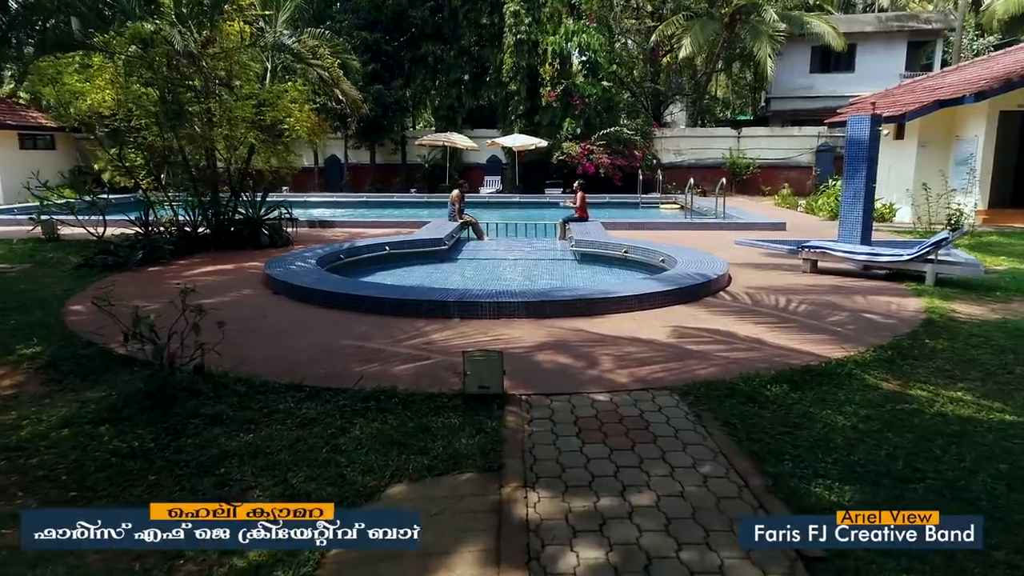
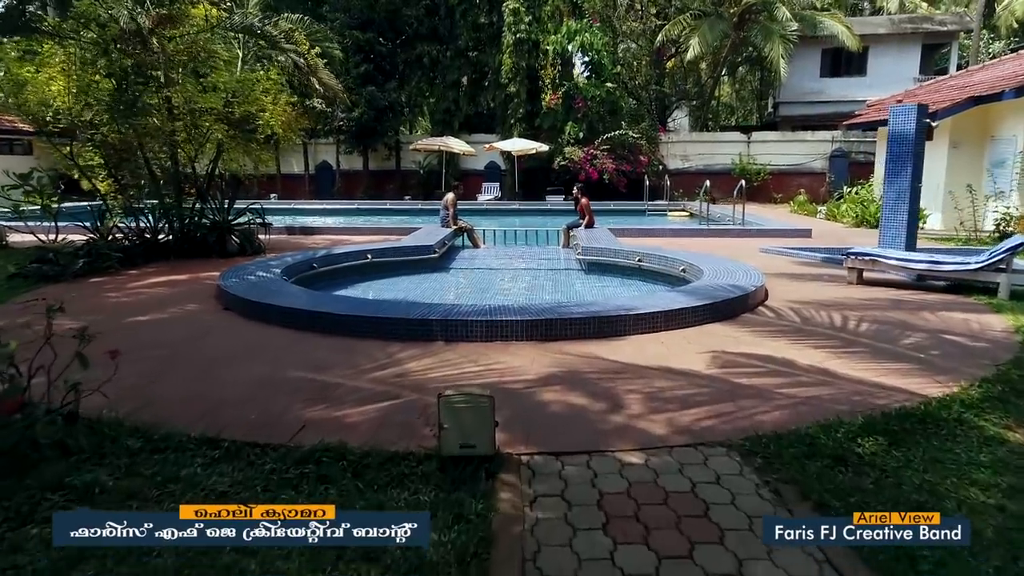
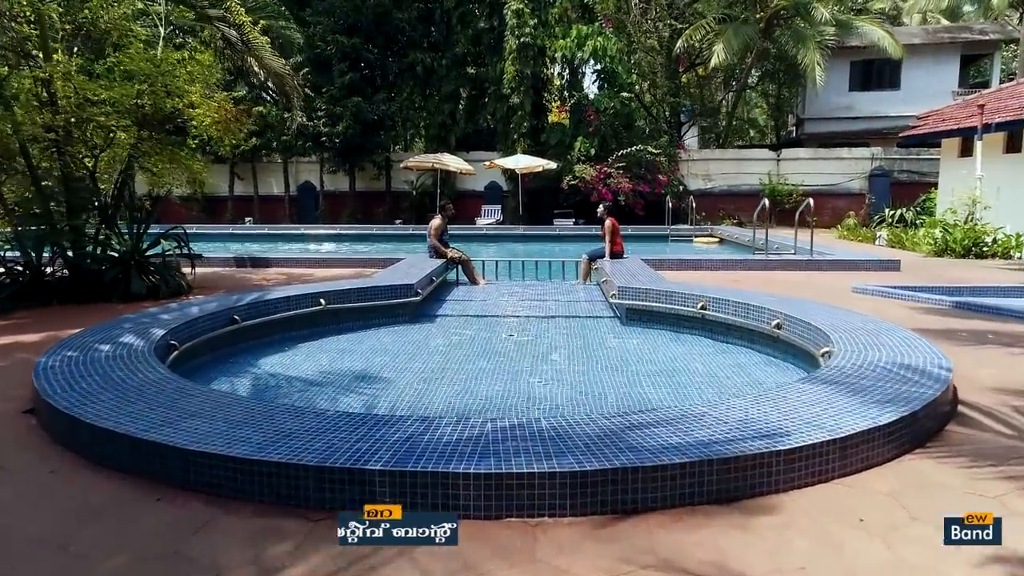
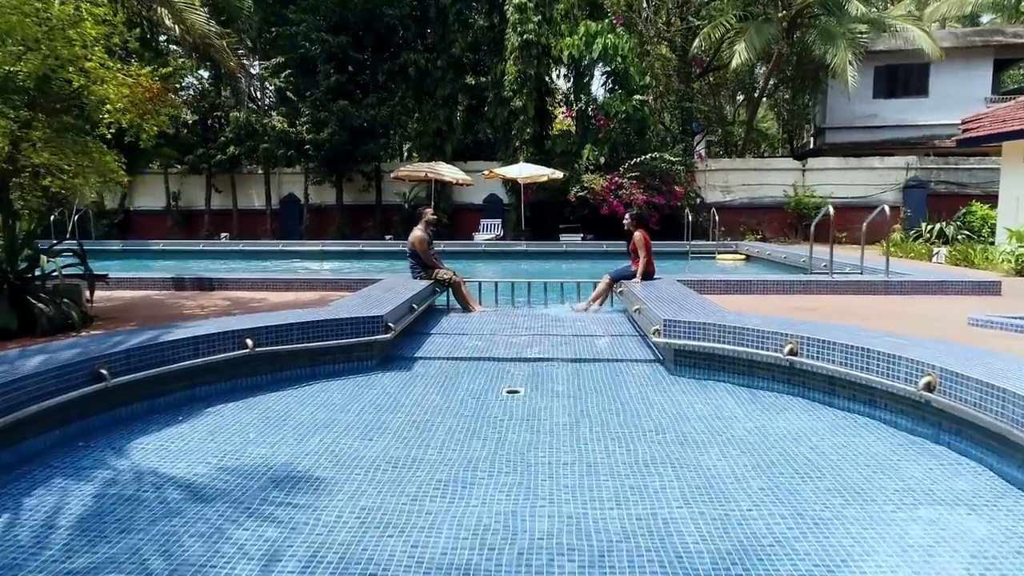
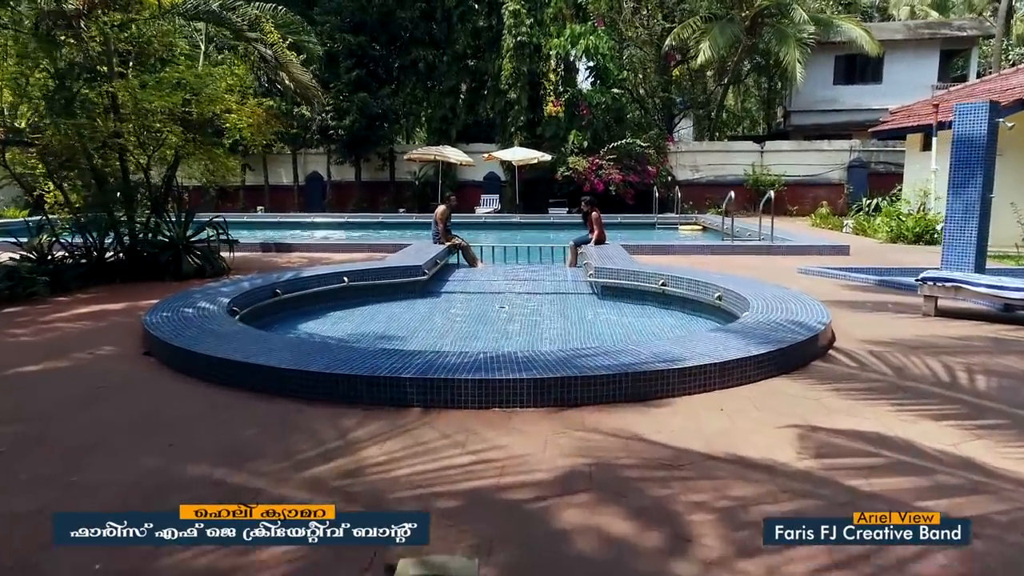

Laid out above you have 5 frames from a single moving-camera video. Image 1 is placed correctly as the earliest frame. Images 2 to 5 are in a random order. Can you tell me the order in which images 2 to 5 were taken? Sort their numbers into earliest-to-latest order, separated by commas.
2, 5, 3, 4
